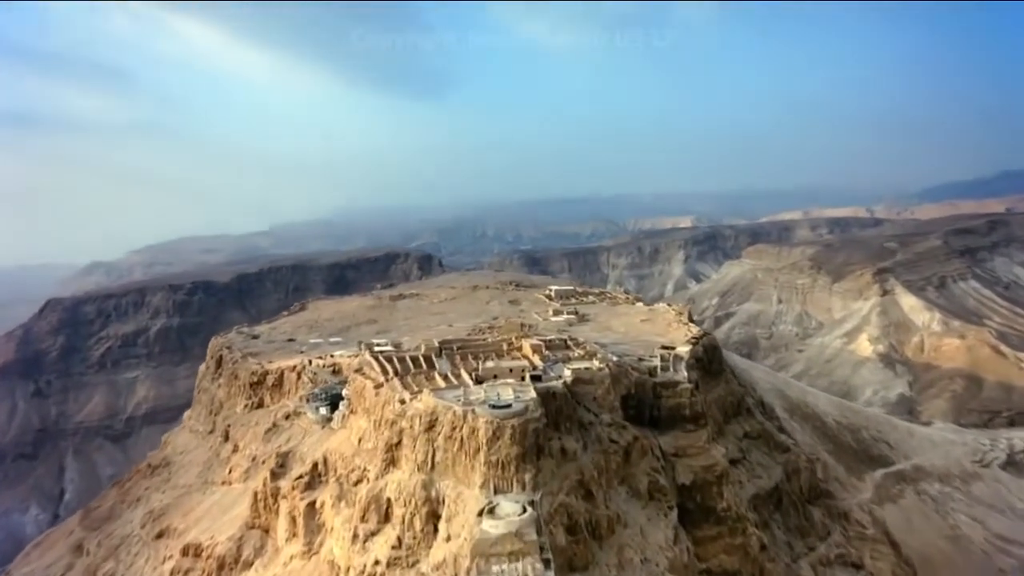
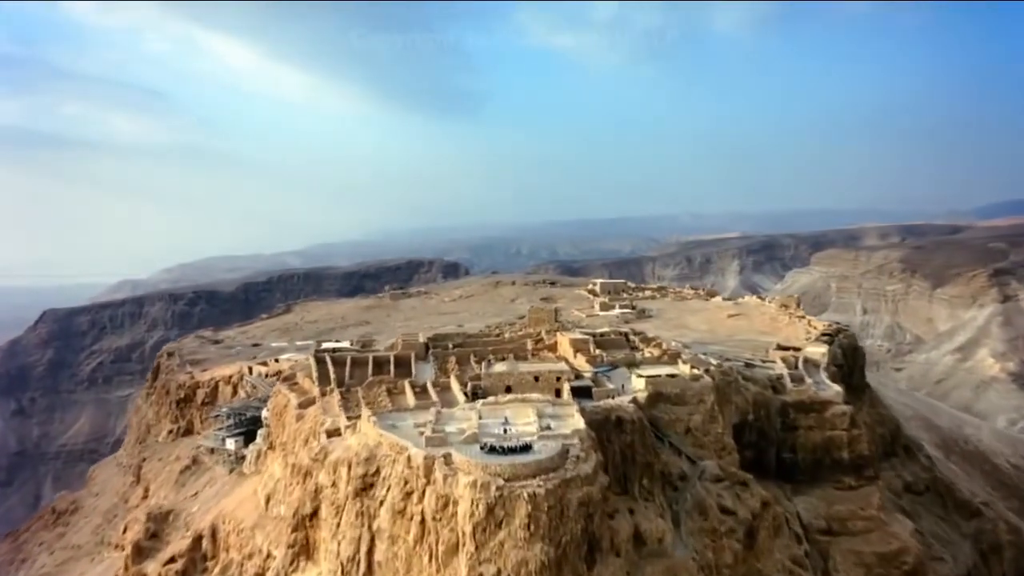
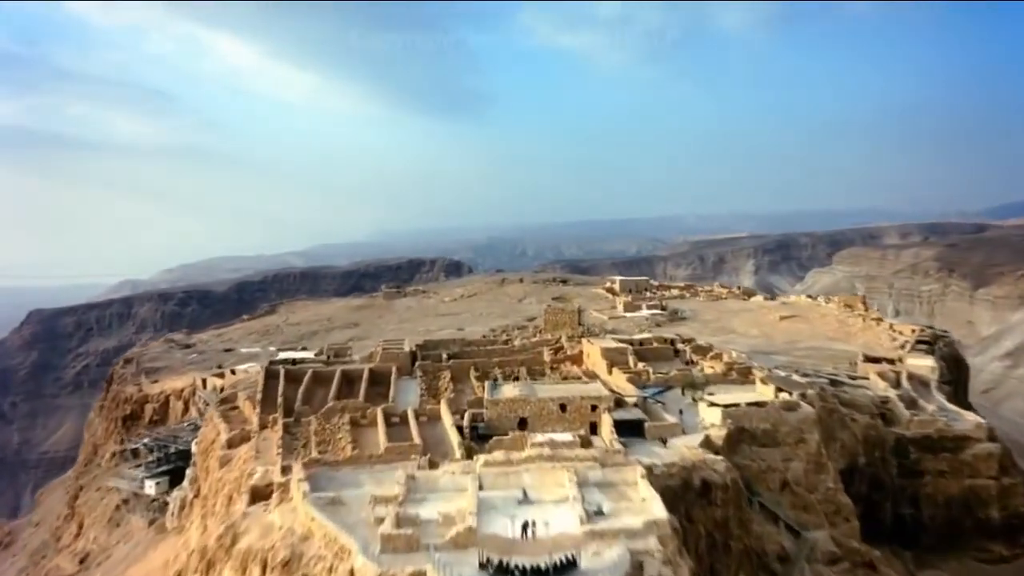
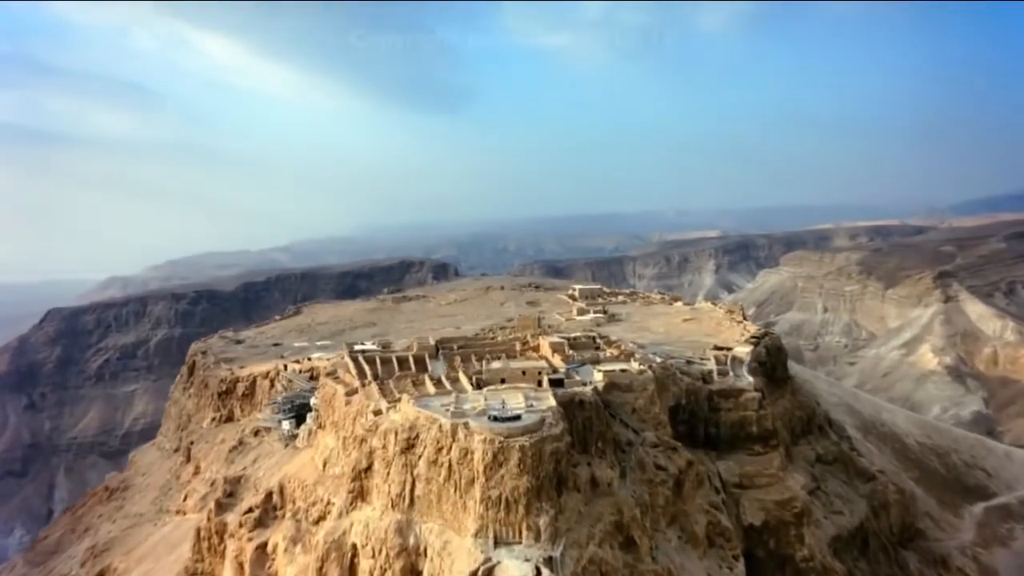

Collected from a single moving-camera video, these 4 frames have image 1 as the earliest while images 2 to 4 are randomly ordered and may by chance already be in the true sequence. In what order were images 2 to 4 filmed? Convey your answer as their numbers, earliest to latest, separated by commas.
4, 2, 3
